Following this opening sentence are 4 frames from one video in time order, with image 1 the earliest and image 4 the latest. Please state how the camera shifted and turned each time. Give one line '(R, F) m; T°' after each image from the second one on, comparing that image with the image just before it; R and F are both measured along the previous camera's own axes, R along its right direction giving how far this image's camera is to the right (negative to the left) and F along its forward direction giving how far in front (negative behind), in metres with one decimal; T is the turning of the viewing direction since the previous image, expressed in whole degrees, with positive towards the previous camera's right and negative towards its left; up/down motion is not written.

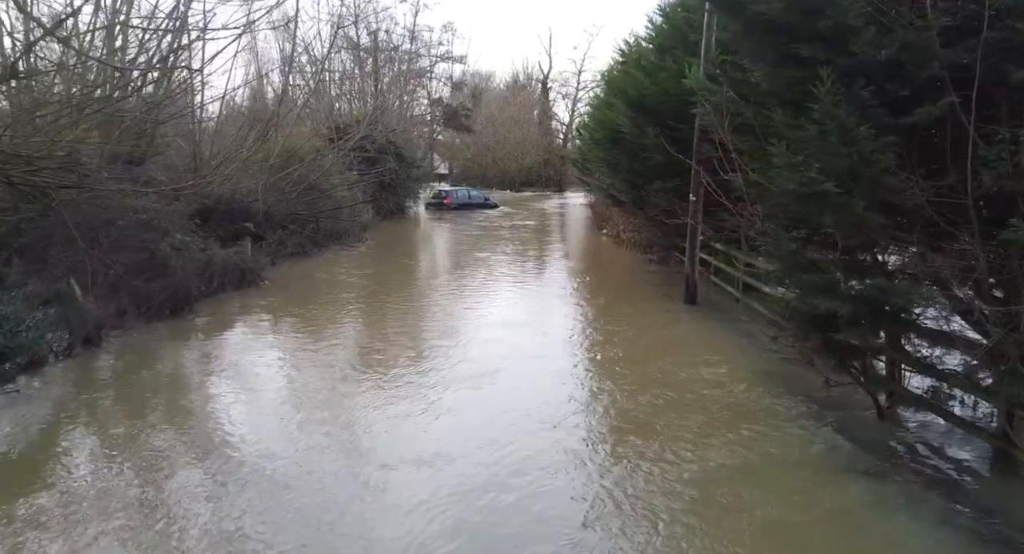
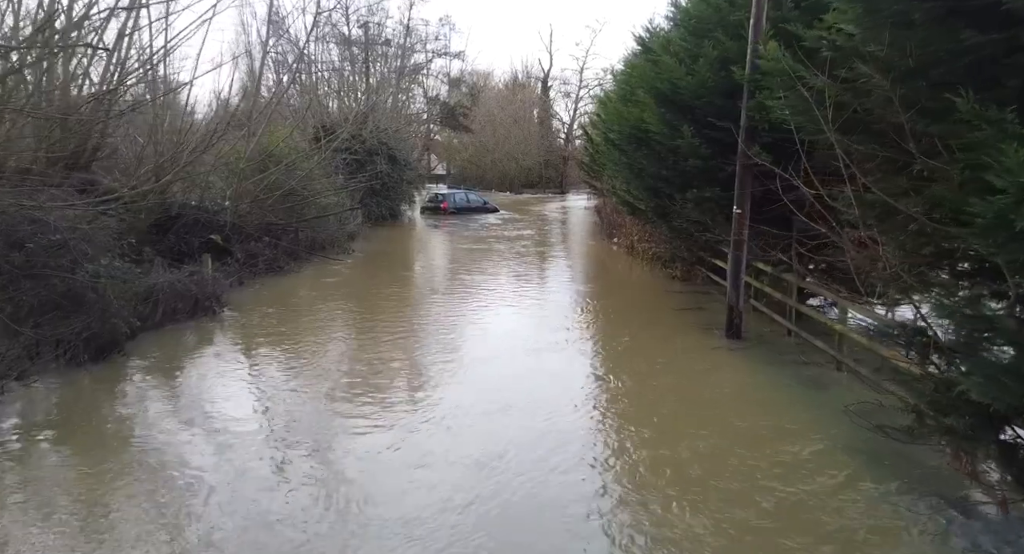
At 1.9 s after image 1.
(-0.1, +1.7) m; 0°
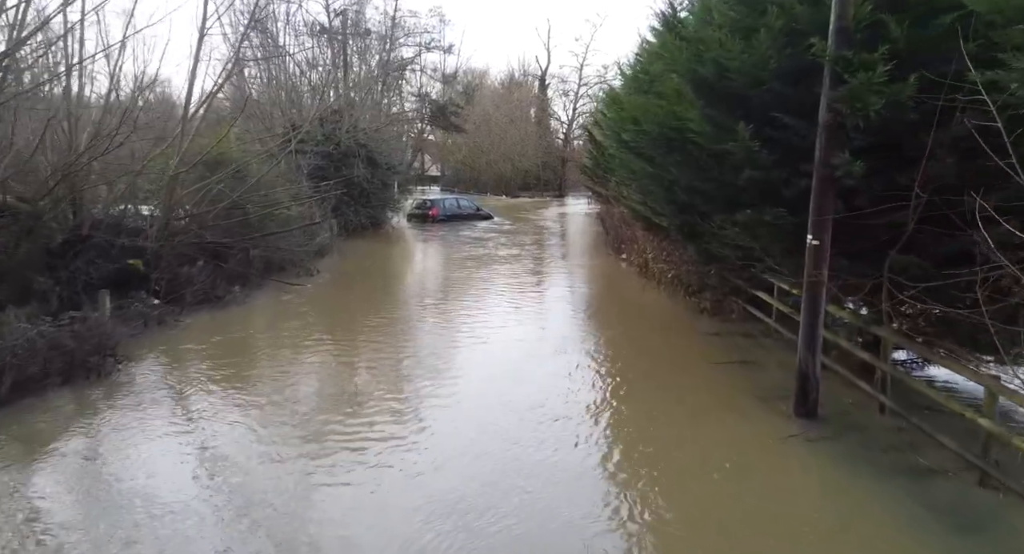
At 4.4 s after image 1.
(+0.1, +2.3) m; 0°
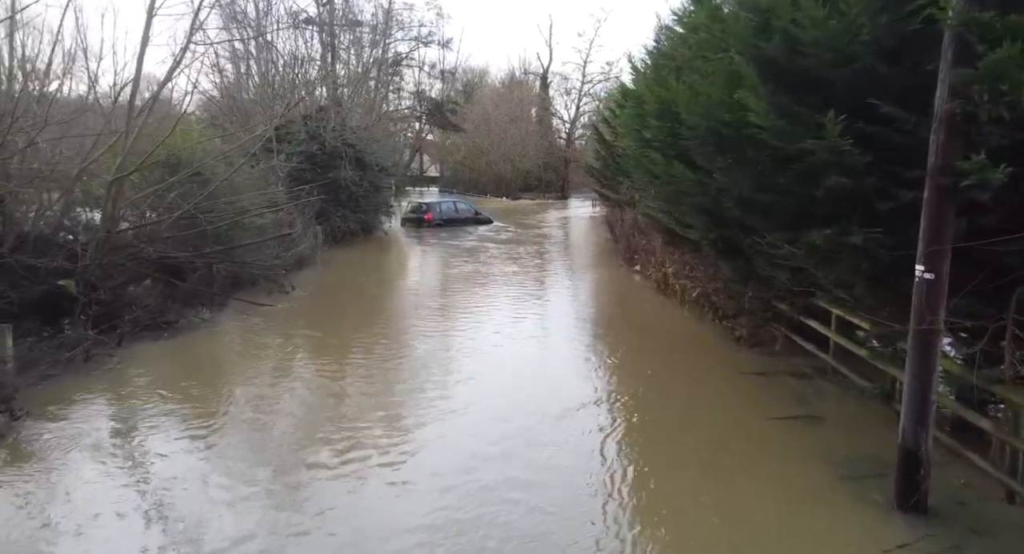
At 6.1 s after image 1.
(0.0, +1.6) m; 0°
